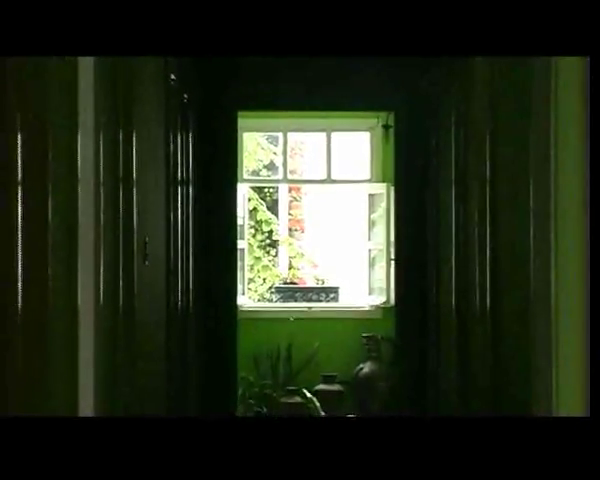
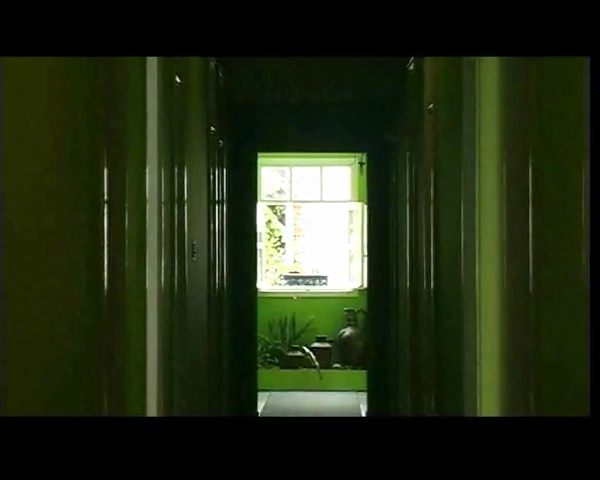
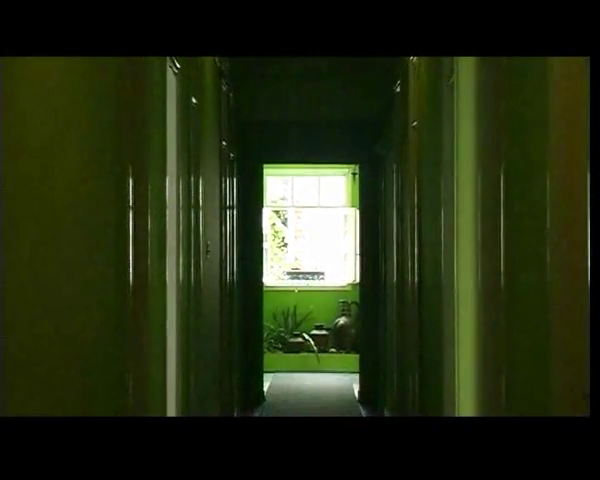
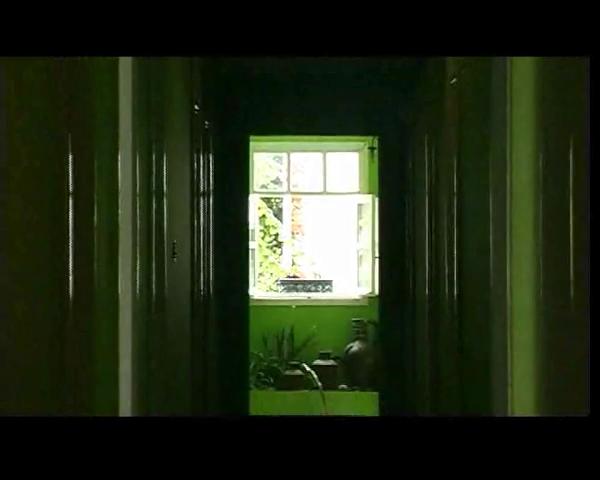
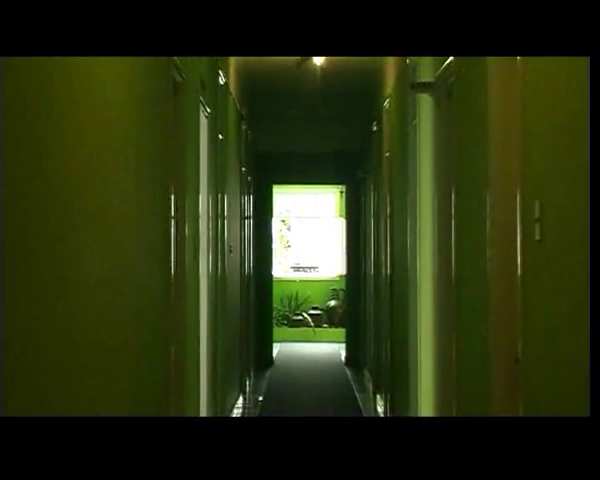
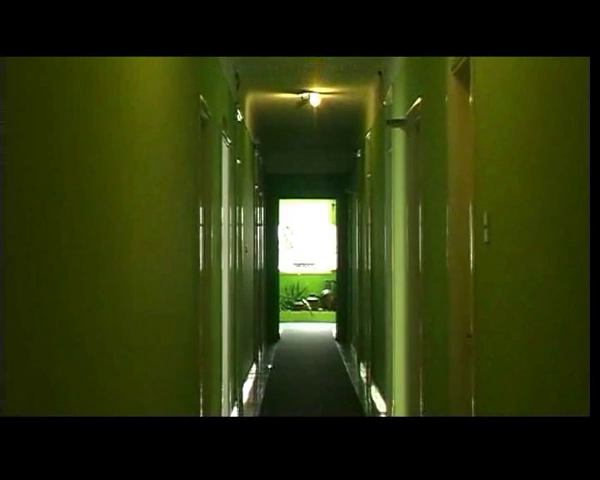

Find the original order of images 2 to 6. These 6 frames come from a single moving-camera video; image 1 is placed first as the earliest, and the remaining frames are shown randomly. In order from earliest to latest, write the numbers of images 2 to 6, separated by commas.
4, 2, 3, 5, 6
